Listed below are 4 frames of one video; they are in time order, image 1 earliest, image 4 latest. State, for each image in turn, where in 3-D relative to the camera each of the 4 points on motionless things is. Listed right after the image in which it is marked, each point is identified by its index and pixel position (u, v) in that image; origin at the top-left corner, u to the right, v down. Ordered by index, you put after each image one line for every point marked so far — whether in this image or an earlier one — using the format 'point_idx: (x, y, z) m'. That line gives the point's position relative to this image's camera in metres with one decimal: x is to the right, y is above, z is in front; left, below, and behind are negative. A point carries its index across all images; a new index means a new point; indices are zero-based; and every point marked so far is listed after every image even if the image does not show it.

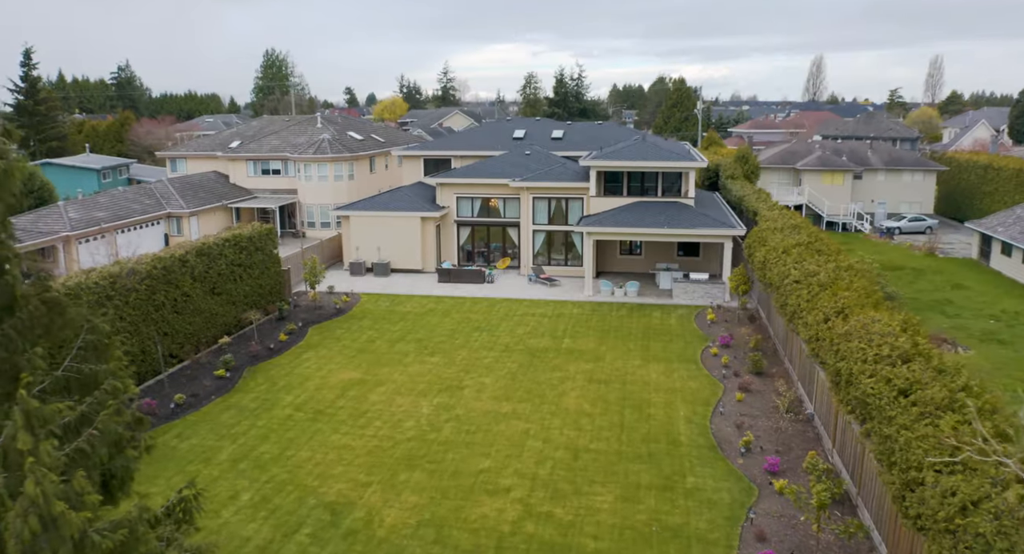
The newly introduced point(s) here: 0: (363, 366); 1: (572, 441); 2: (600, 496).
0: (-4.1, -2.4, +18.8) m
1: (+1.3, -3.5, +14.5) m
2: (+1.6, -4.0, +12.5) m
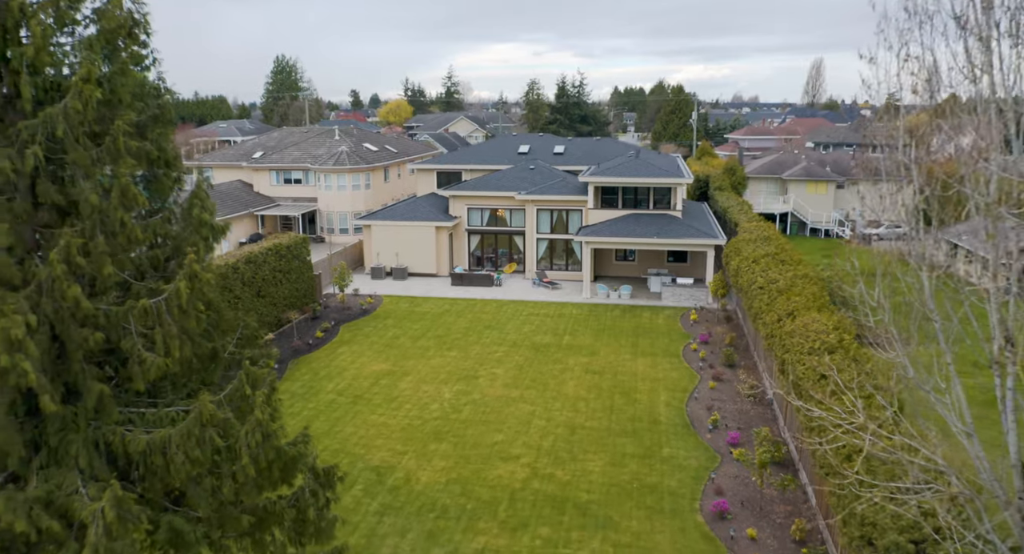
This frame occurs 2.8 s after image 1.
0: (-3.9, -2.6, +21.9) m
1: (+1.5, -3.6, +17.5) m
2: (+1.8, -4.2, +15.5) m
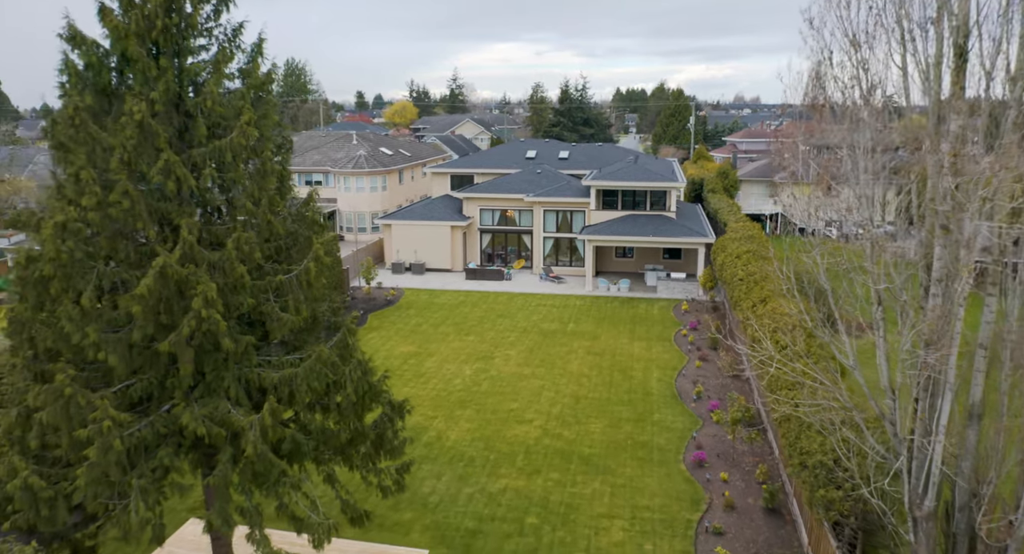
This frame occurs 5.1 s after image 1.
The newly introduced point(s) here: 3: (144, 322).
0: (-3.5, -2.4, +24.8) m
1: (+1.9, -3.4, +20.4) m
2: (+2.2, -4.0, +18.4) m
3: (-4.8, -0.6, +9.0) m
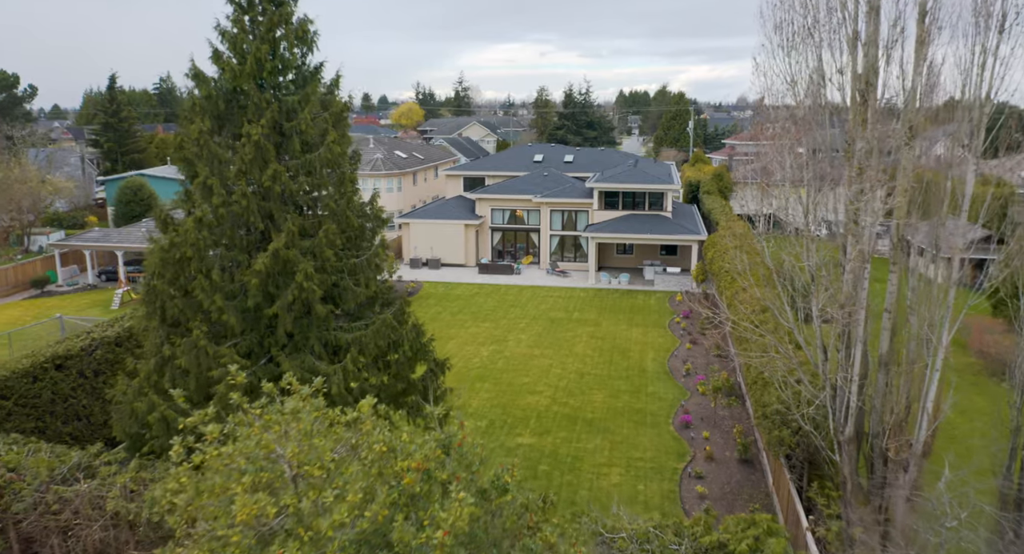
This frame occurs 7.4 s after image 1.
0: (-3.0, -2.0, +27.7) m
1: (+2.3, -3.1, +23.3) m
2: (+2.6, -3.7, +21.3) m
3: (-4.4, -0.3, +11.9) m
